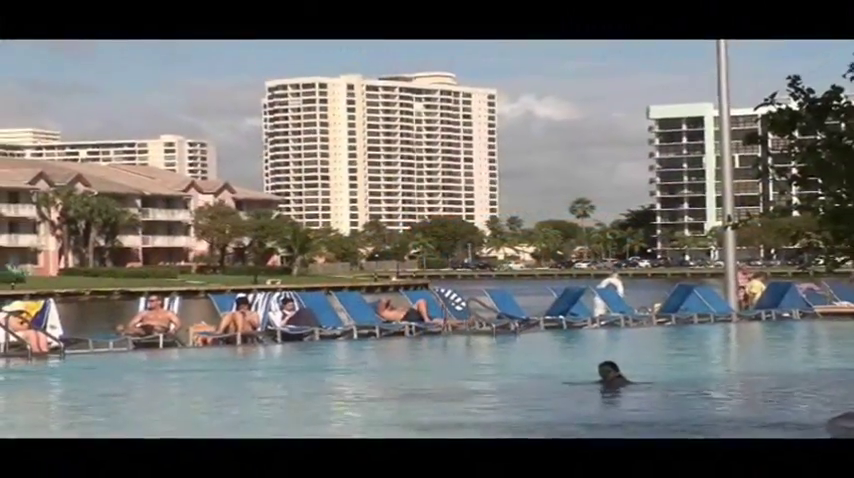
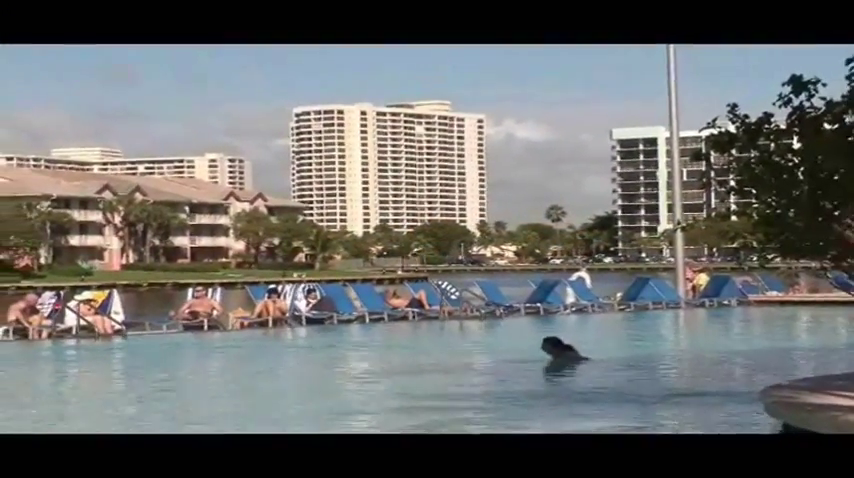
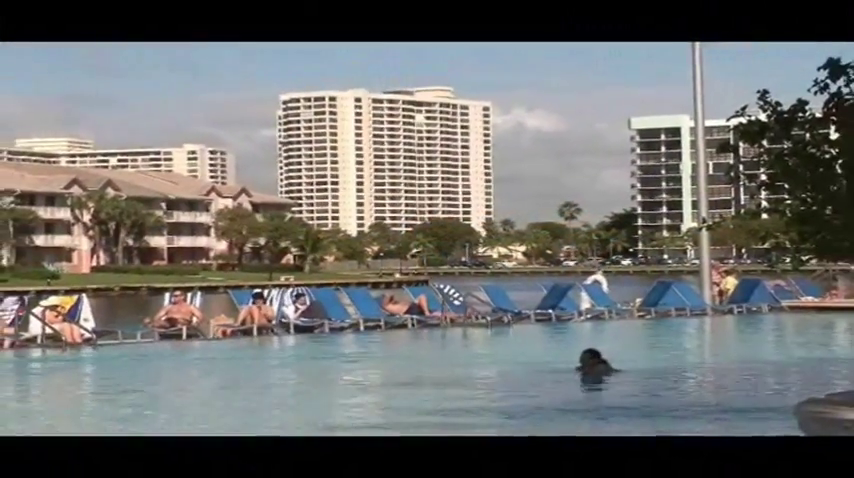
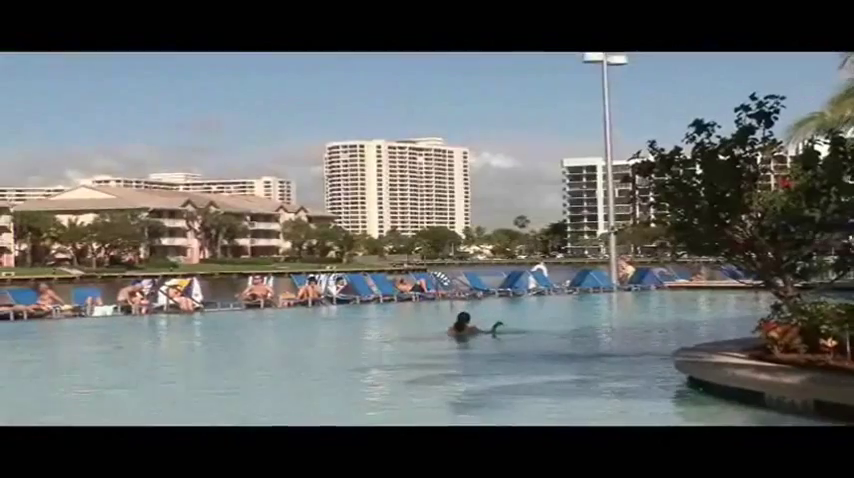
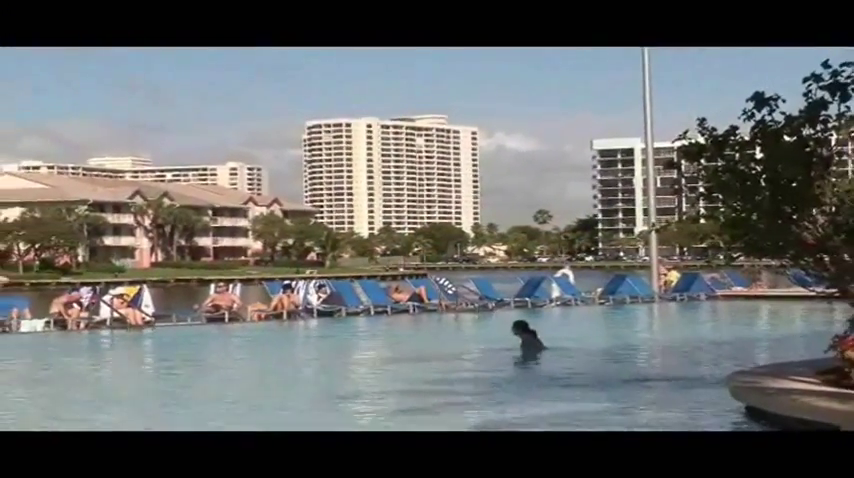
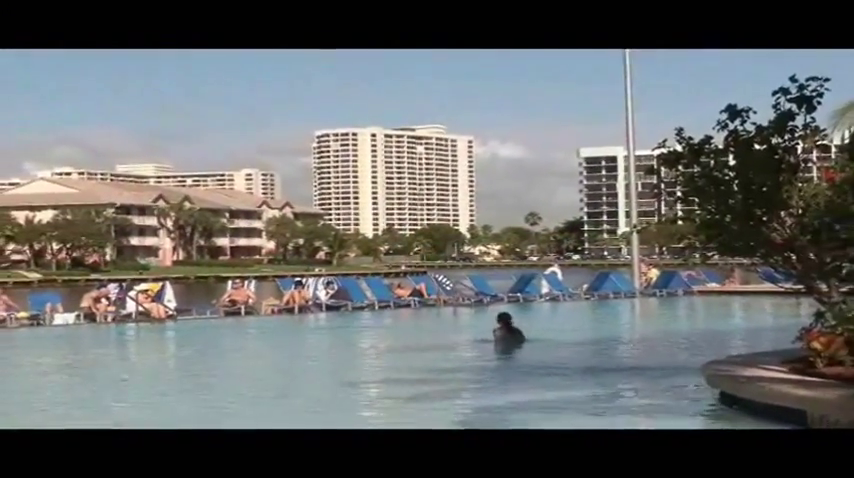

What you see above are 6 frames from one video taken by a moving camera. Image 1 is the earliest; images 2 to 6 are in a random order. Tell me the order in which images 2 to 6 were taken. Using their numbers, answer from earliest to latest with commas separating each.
3, 2, 5, 6, 4
